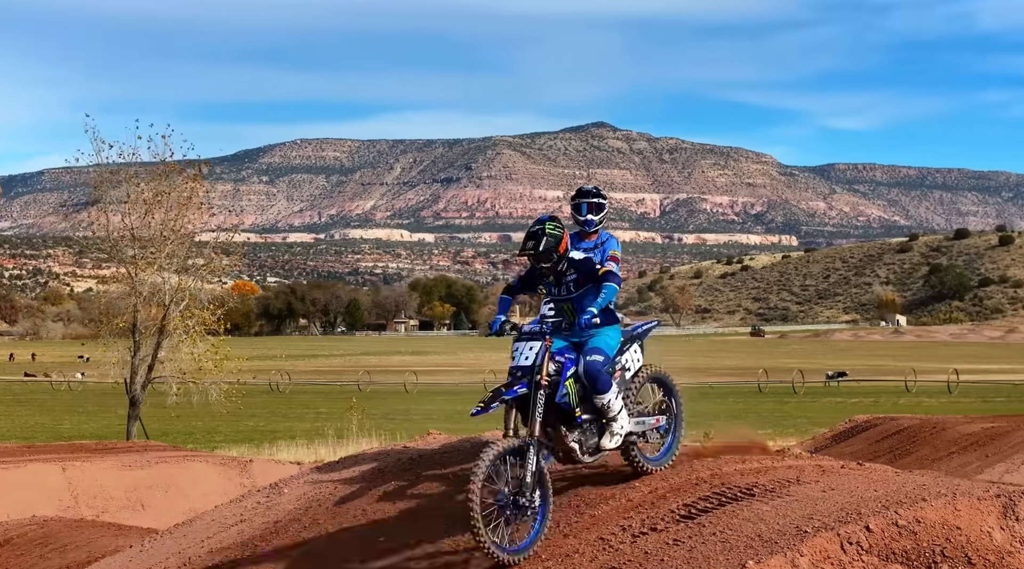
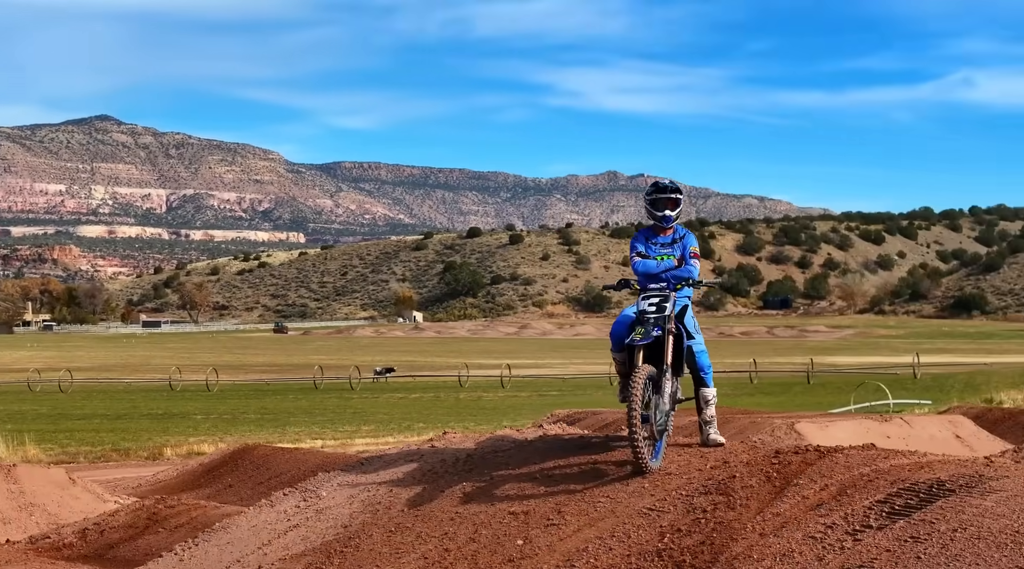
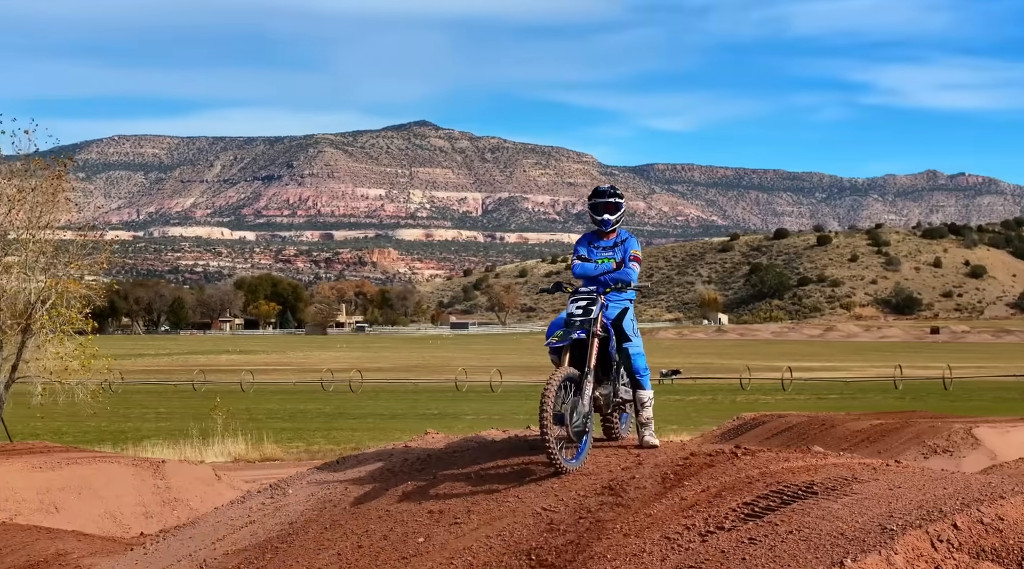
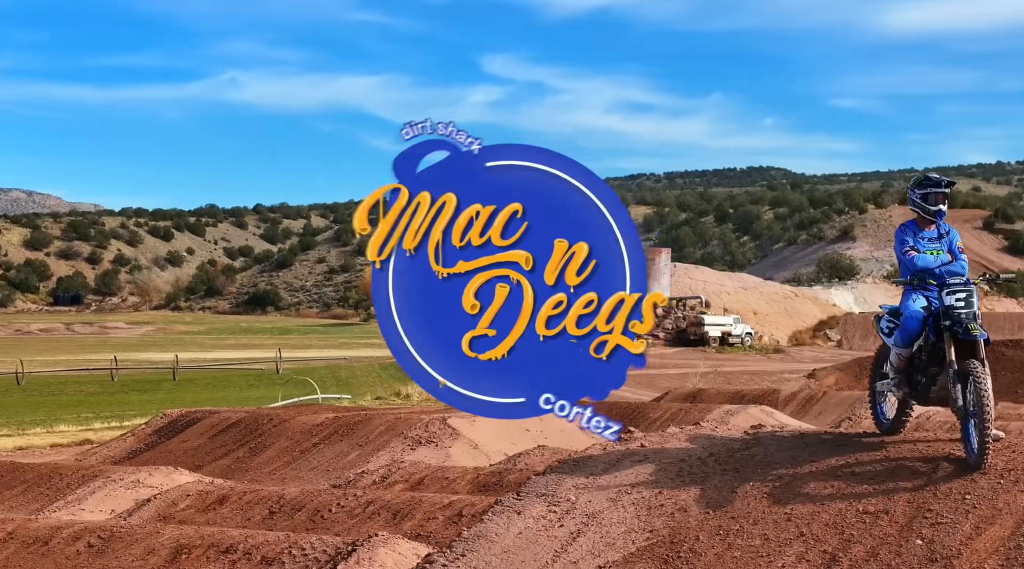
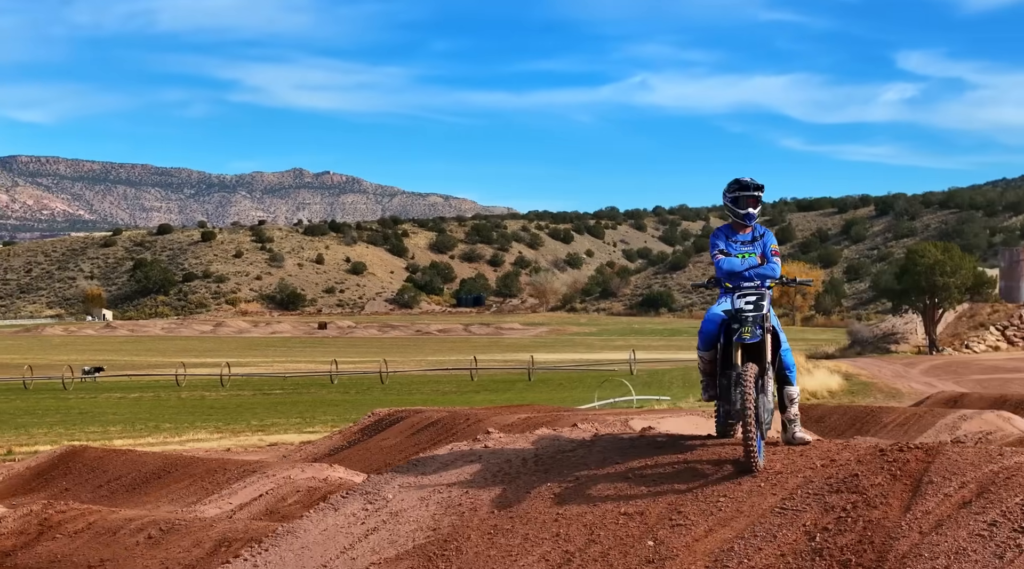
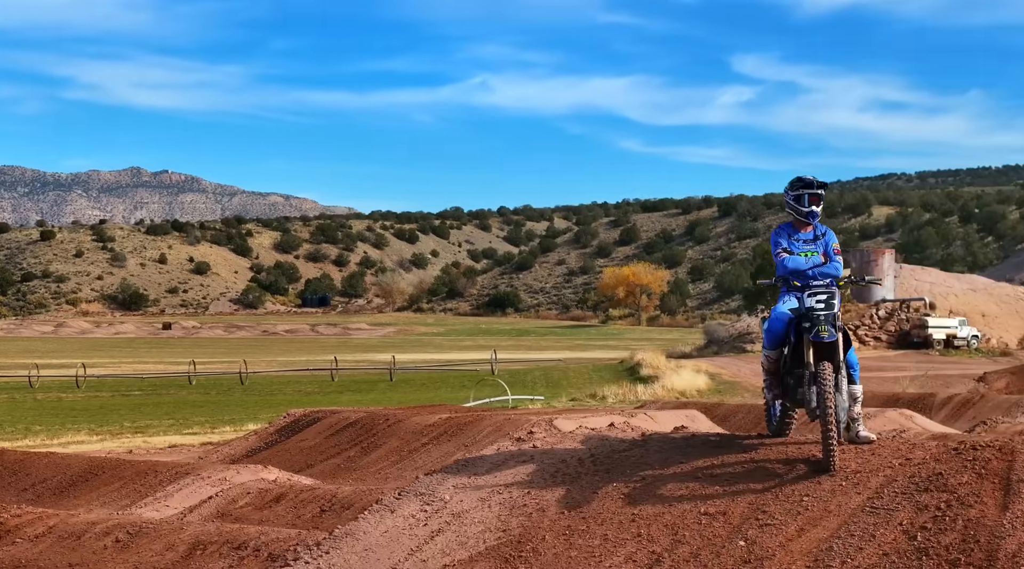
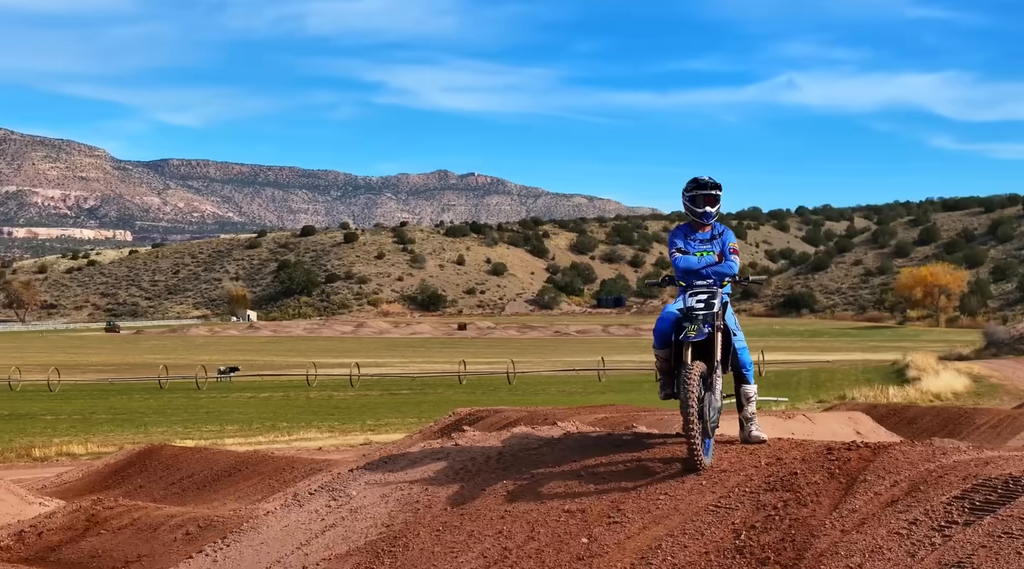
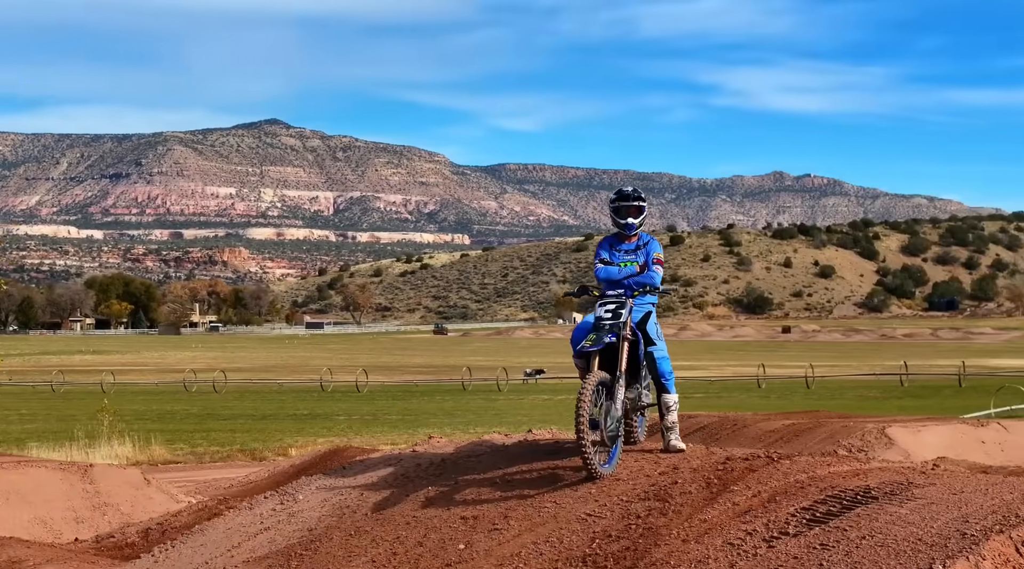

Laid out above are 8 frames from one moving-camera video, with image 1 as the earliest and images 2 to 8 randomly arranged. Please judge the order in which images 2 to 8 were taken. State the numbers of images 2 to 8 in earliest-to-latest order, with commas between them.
3, 8, 2, 7, 5, 6, 4
